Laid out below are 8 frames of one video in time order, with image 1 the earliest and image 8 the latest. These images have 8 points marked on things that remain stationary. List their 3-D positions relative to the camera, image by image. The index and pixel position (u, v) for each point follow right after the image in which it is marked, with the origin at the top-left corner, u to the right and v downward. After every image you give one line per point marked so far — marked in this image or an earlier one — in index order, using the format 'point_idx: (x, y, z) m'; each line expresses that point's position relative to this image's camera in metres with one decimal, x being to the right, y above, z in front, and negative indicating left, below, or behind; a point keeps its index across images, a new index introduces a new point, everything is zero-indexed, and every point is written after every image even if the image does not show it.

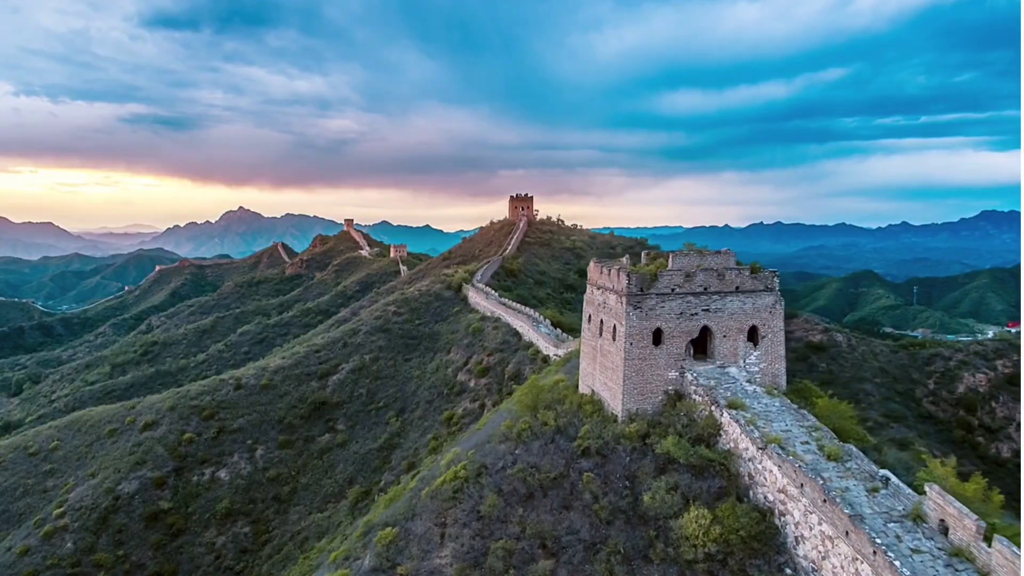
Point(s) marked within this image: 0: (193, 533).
0: (-10.5, -8.1, +19.8) m
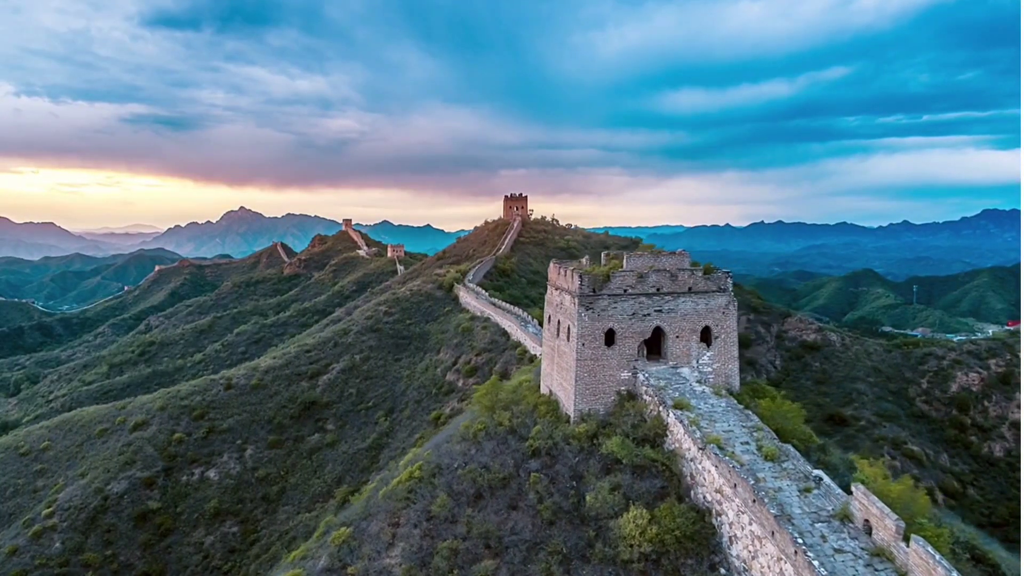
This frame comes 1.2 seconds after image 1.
0: (-10.9, -8.1, +19.8) m
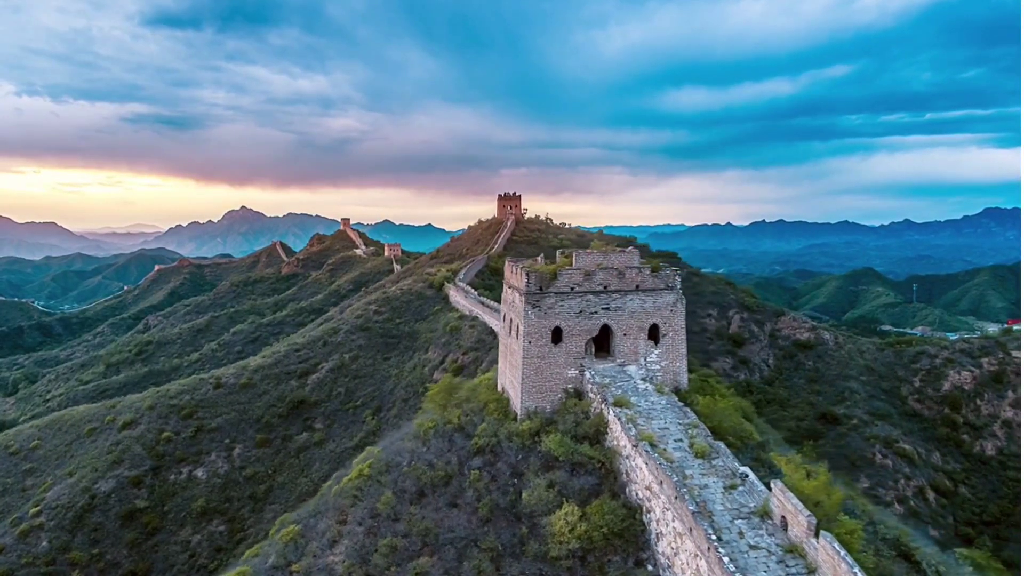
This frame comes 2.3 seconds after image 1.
0: (-11.3, -8.0, +19.8) m
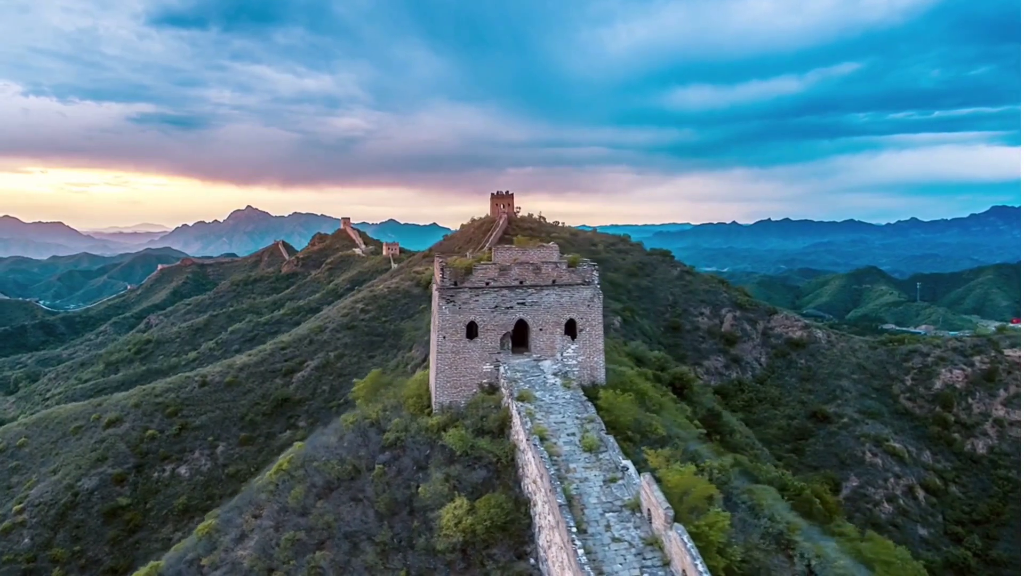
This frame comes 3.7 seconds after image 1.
0: (-12.0, -8.0, +19.9) m
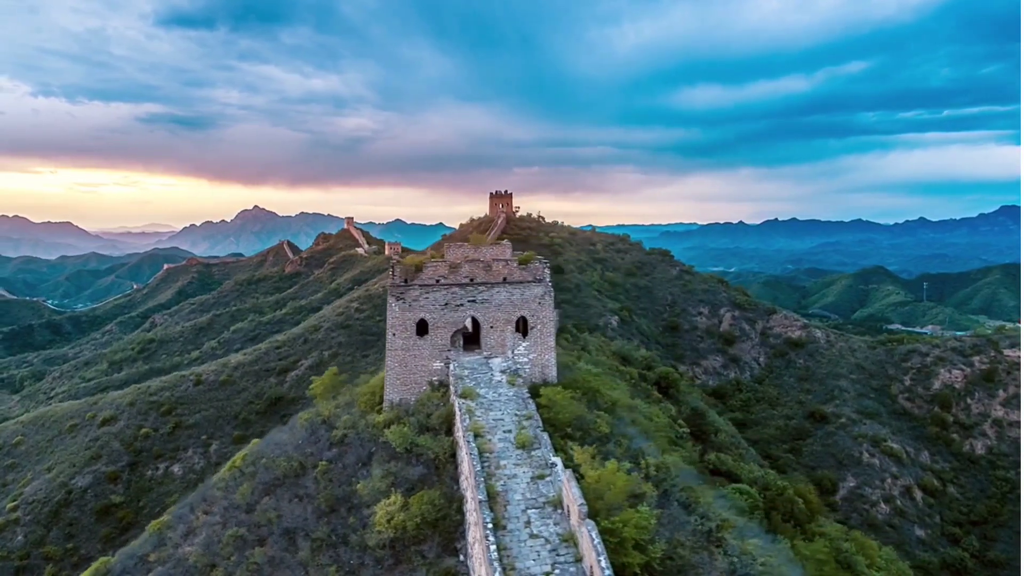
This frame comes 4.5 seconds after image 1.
0: (-12.3, -7.9, +20.0) m
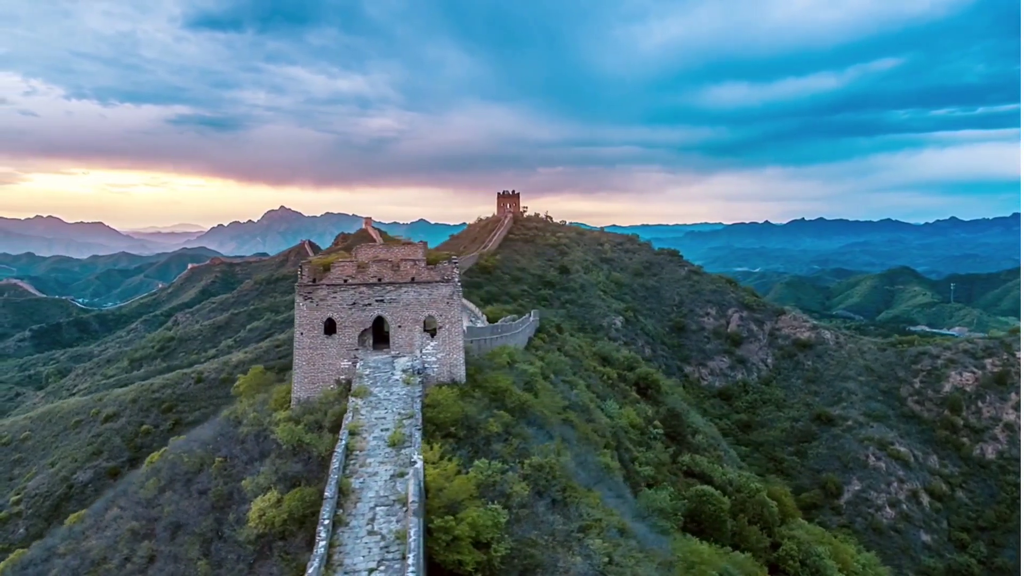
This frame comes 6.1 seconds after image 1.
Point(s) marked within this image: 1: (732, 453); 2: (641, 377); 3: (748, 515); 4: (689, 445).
0: (-12.7, -7.9, +20.4) m
1: (+5.3, -4.0, +14.4) m
2: (+3.3, -2.3, +15.3) m
3: (+4.4, -4.3, +11.3) m
4: (+3.9, -3.5, +13.4) m
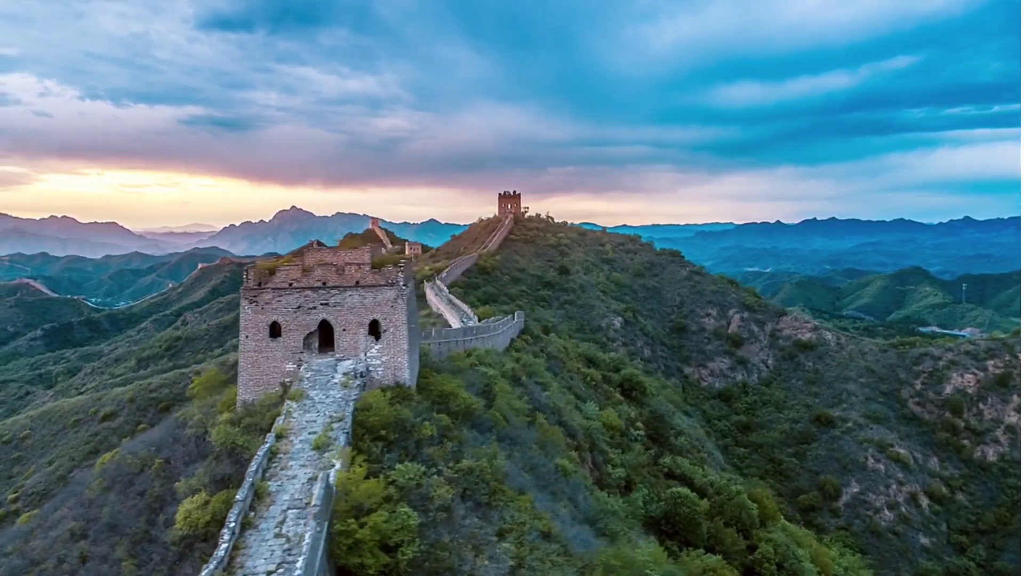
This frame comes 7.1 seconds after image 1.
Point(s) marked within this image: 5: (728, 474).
0: (-13.0, -7.9, +20.6) m
1: (+4.9, -4.0, +14.3) m
2: (+2.9, -2.3, +15.3) m
3: (+4.0, -4.3, +11.3) m
4: (+3.5, -3.5, +13.4) m
5: (+4.9, -4.2, +13.6) m
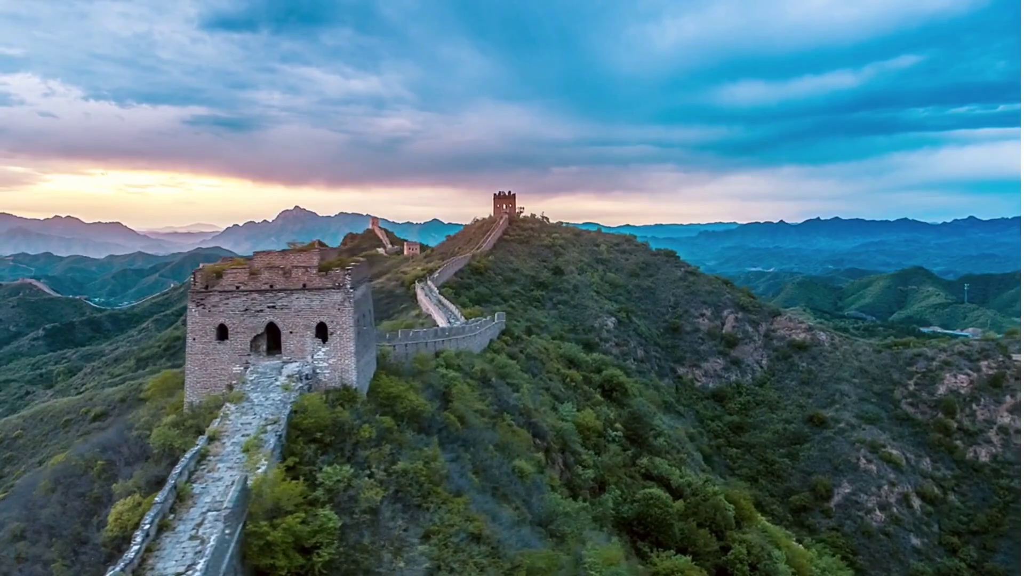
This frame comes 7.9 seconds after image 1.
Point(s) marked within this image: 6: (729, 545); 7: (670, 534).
0: (-13.5, -8.0, +20.6) m
1: (+4.4, -4.0, +14.4) m
2: (+2.4, -2.3, +15.3) m
3: (+3.5, -4.4, +11.3) m
4: (+3.1, -3.6, +13.4) m
5: (+4.4, -4.2, +13.6) m
6: (+4.0, -4.7, +10.9) m
7: (+2.6, -4.2, +10.2) m
